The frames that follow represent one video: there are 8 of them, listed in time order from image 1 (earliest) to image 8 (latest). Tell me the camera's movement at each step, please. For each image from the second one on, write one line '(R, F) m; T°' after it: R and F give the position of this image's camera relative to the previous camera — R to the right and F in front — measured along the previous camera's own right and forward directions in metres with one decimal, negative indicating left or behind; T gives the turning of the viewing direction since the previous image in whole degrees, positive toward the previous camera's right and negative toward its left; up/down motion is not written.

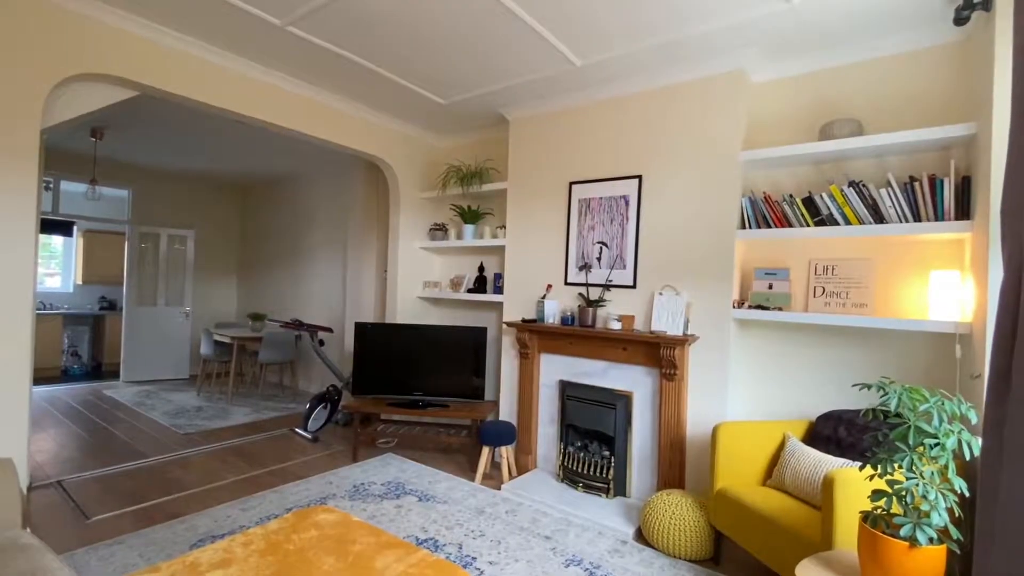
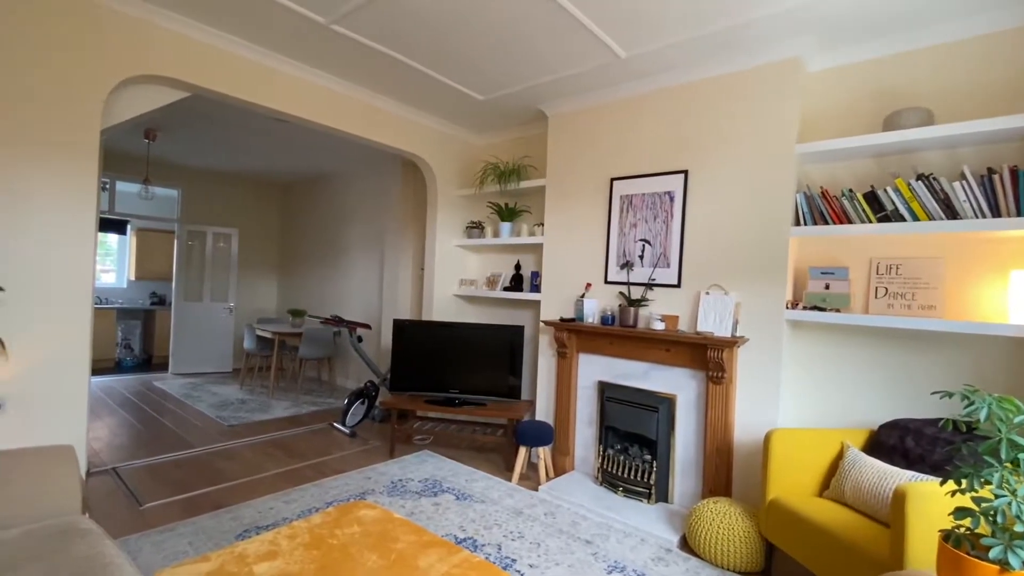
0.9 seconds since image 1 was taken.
(-0.1, 0.0) m; -4°
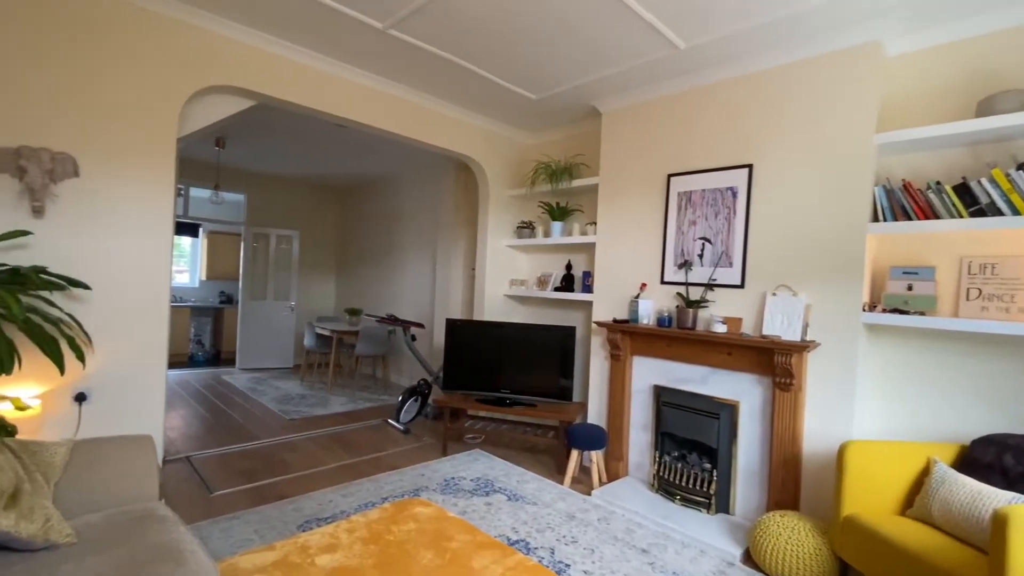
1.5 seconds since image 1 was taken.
(0.0, 0.0) m; -6°
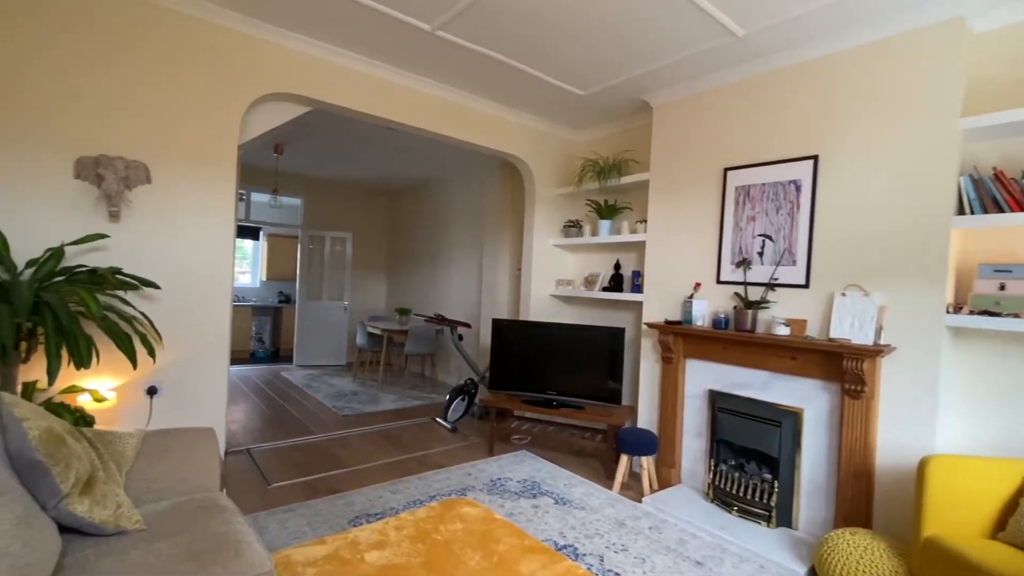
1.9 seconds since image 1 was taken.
(0.0, 0.0) m; -5°
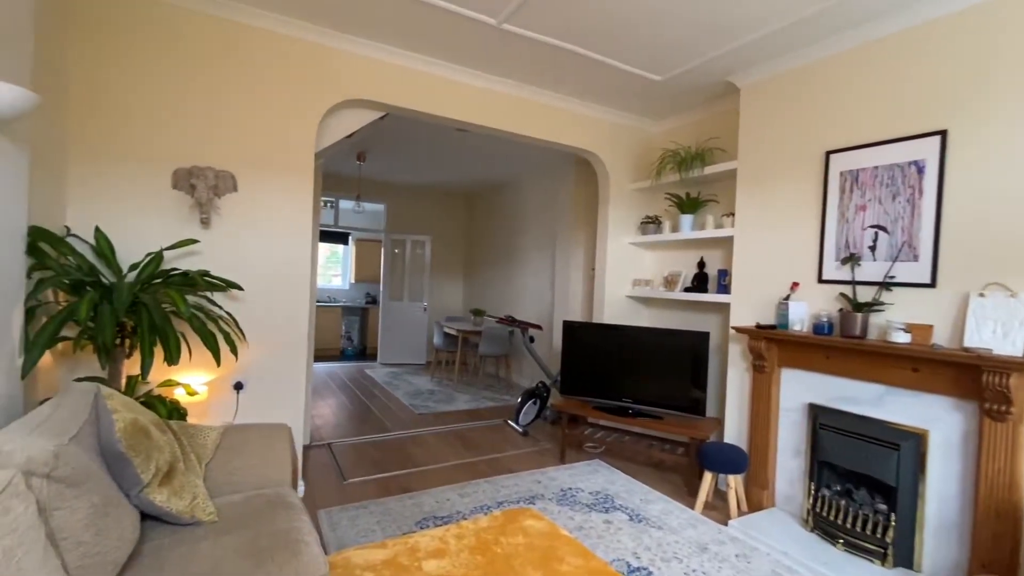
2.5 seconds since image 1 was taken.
(+0.1, +0.1) m; -10°
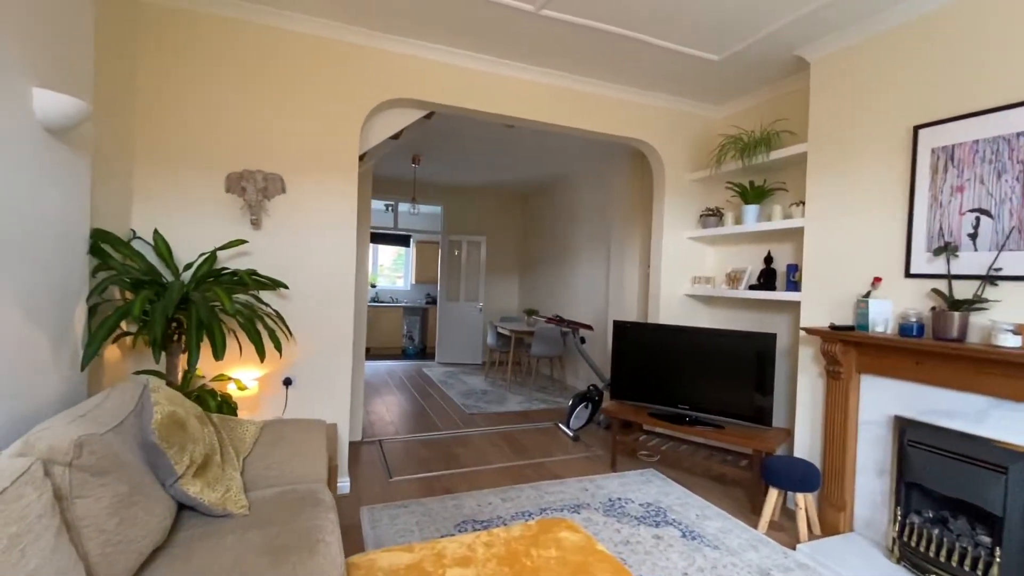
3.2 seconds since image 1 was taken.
(+0.1, +0.1) m; -8°
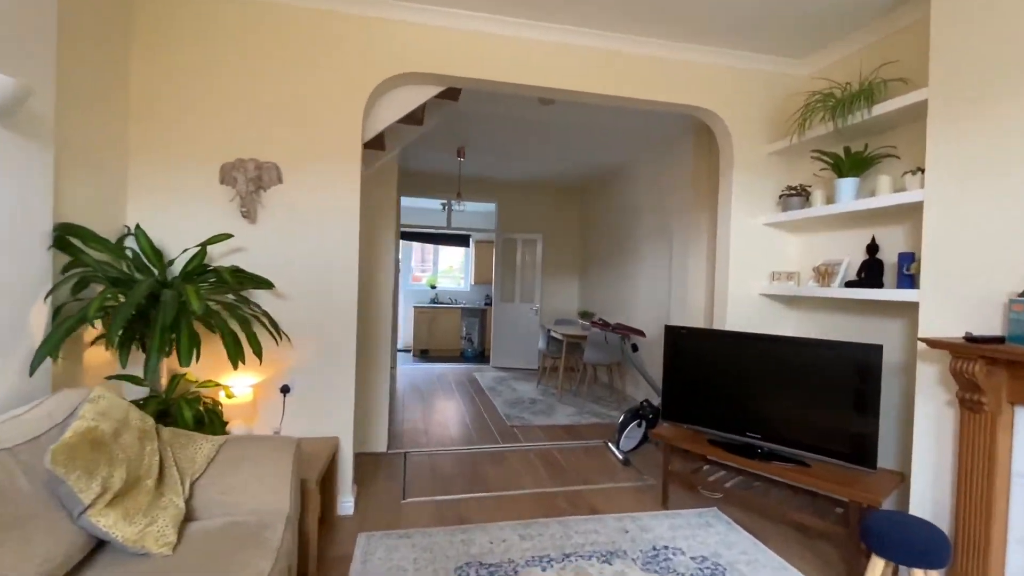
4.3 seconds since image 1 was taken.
(+0.3, +0.5) m; -10°
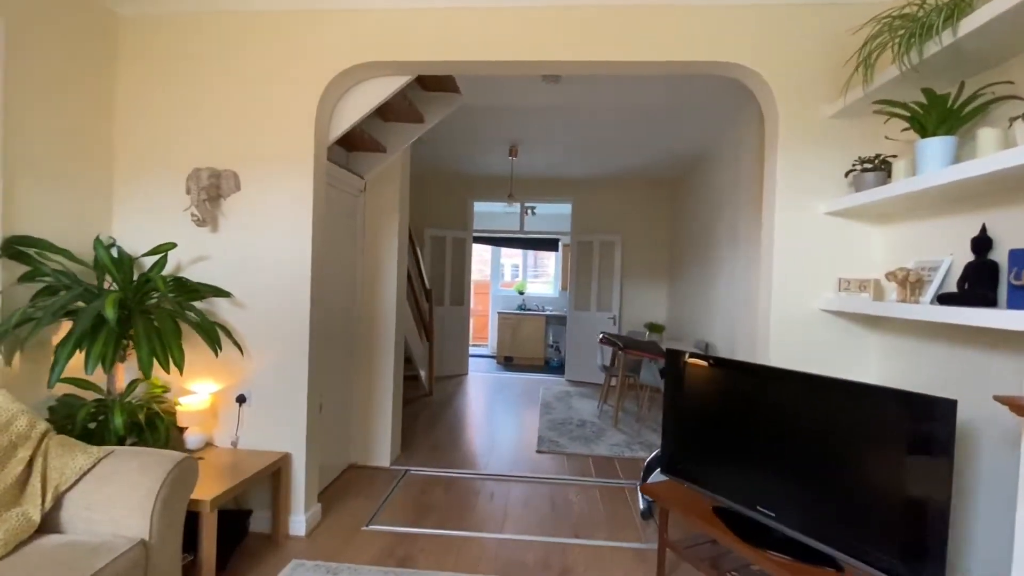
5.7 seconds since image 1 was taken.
(+0.9, +0.5) m; -17°
